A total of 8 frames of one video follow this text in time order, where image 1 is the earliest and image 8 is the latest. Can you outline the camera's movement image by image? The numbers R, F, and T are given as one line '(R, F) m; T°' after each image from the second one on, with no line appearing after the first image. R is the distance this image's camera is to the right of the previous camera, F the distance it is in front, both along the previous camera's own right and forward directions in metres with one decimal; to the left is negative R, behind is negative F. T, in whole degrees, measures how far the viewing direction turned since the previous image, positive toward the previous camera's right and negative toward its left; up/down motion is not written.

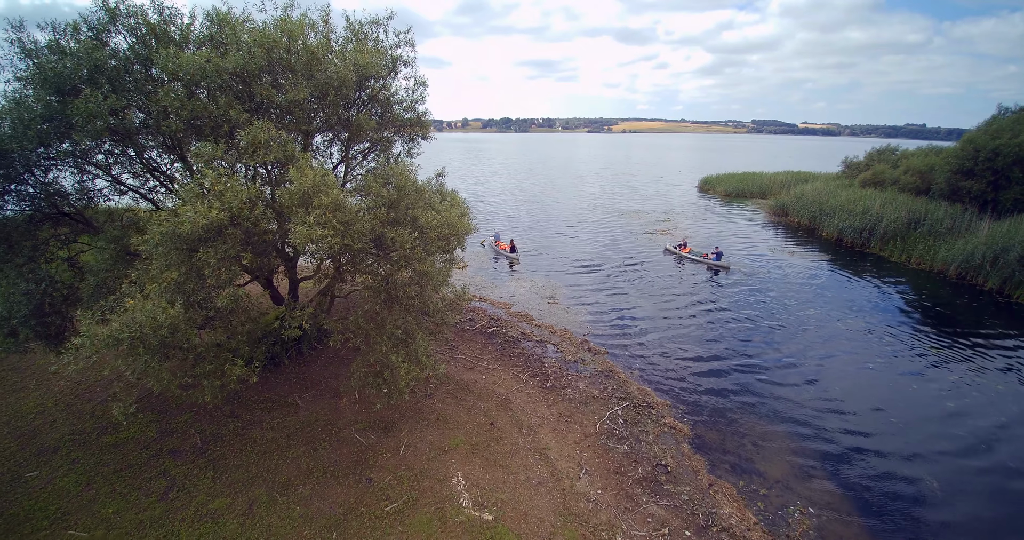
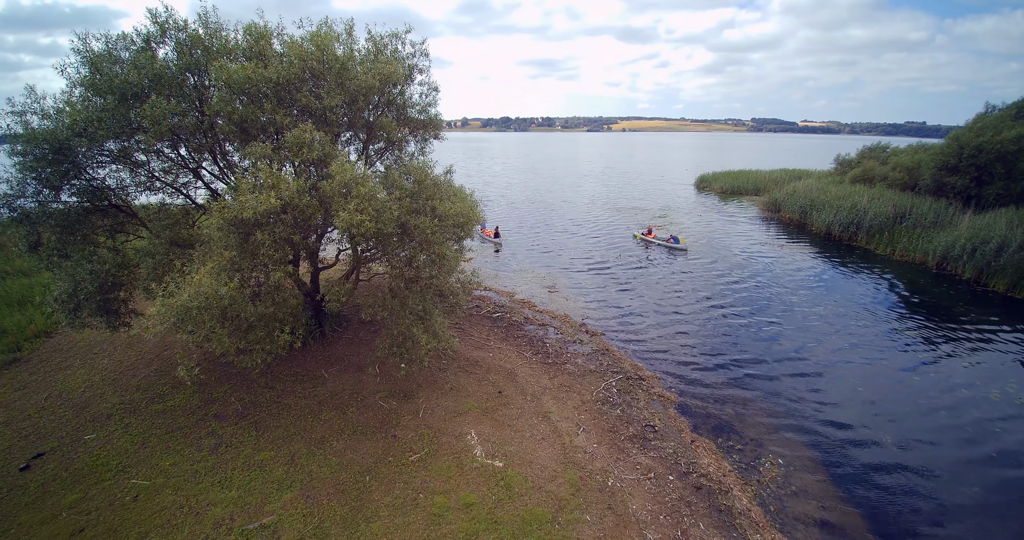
(-0.2, -1.6) m; 0°
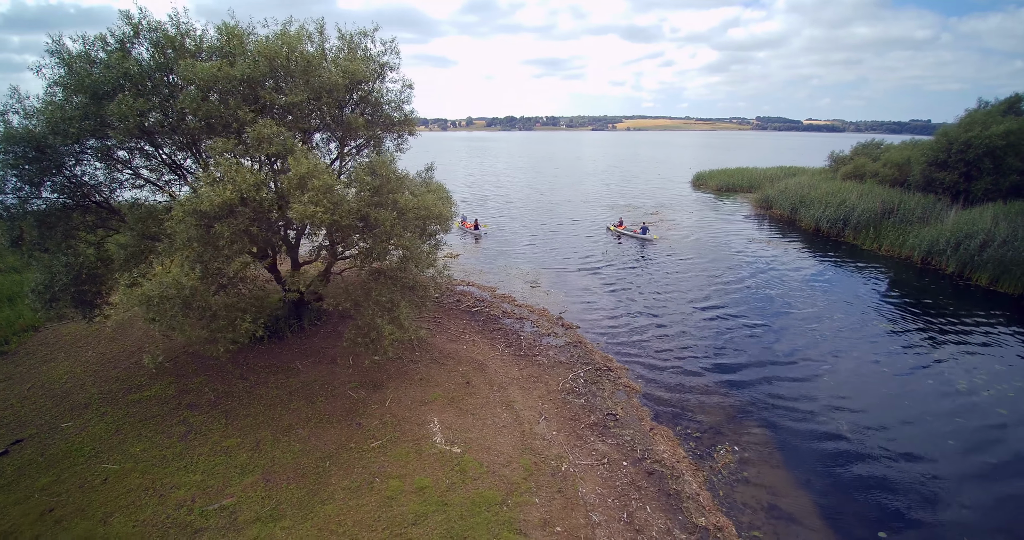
(+1.2, -0.3) m; -1°
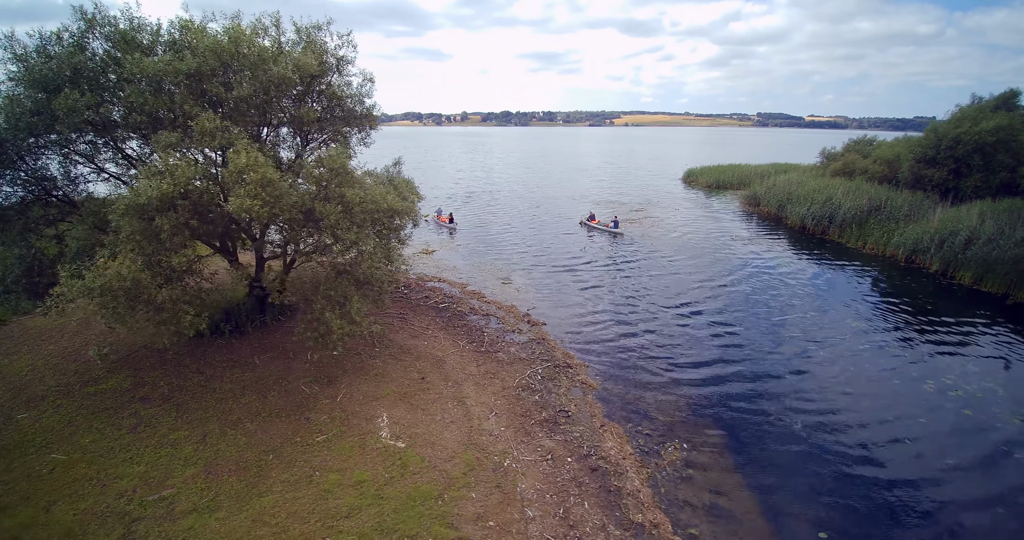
(+1.4, +0.1) m; 0°
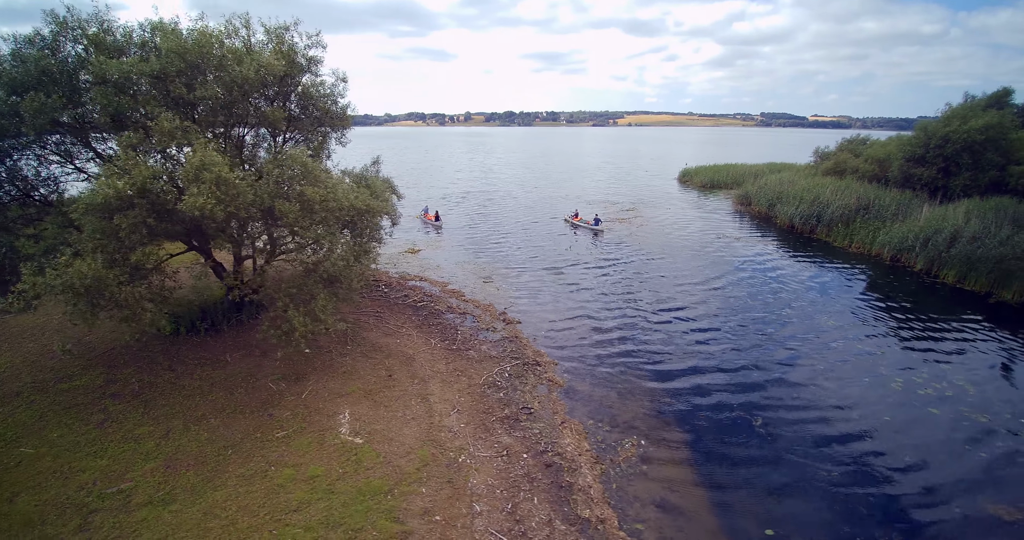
(+1.2, -0.1) m; 0°
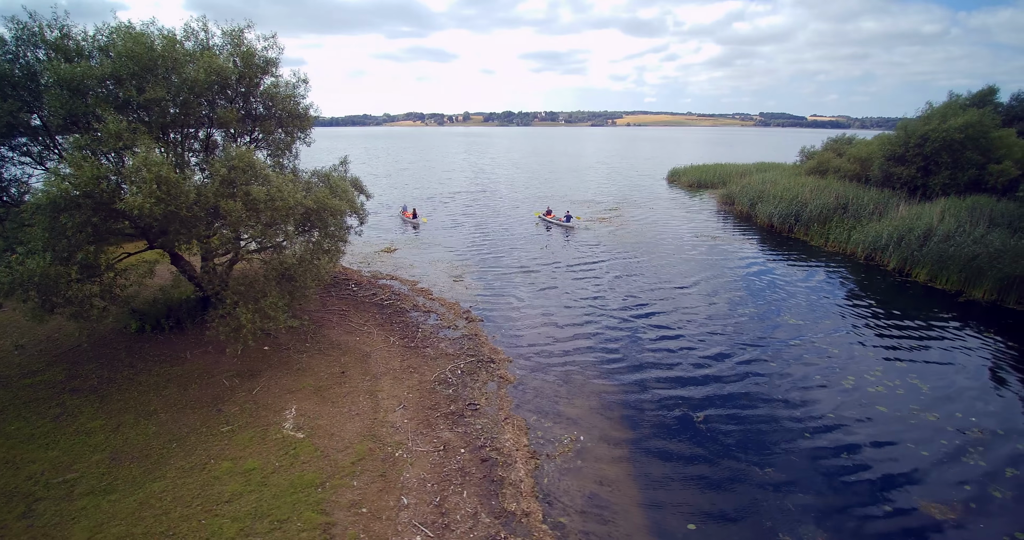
(+1.7, -0.3) m; 0°
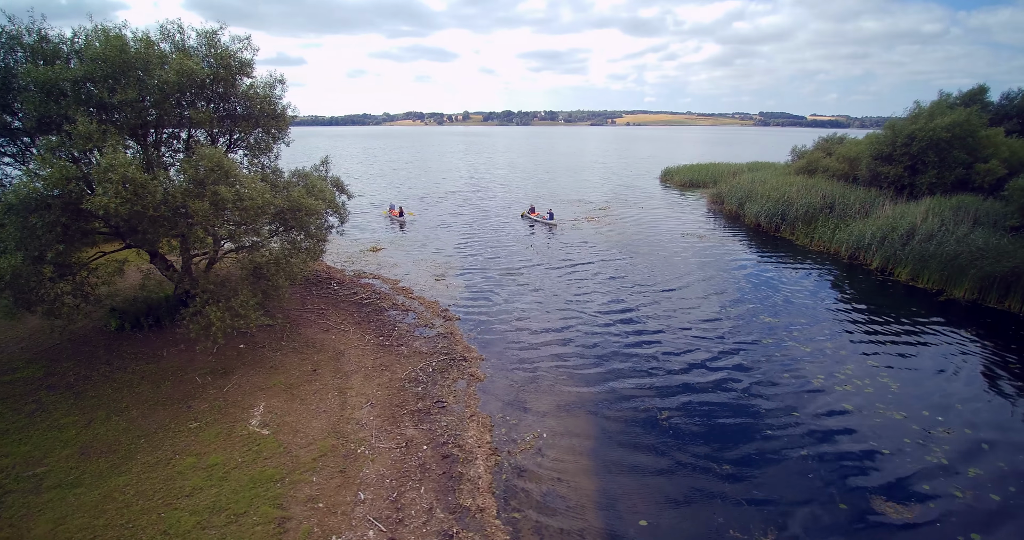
(+1.1, -0.2) m; 0°
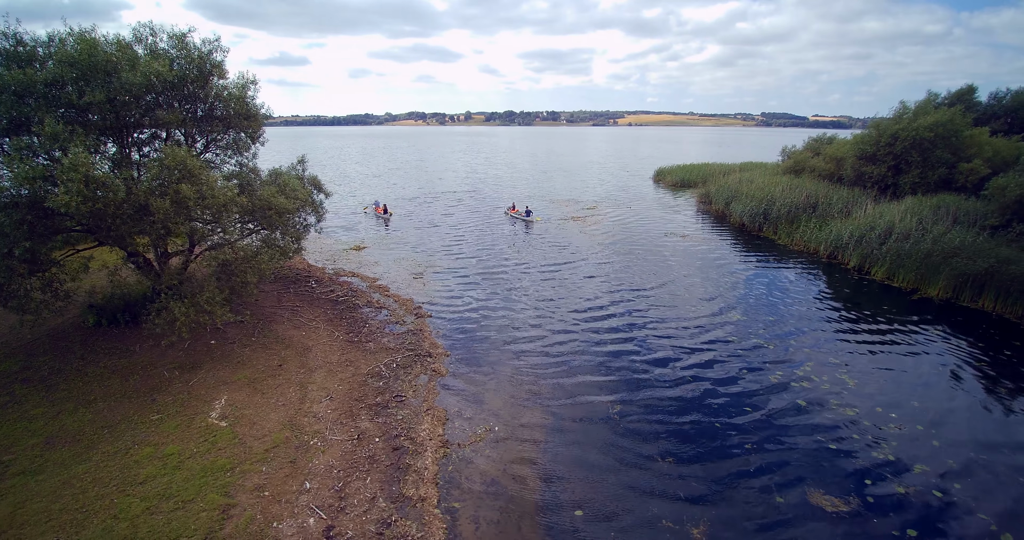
(+1.5, -0.3) m; 0°
